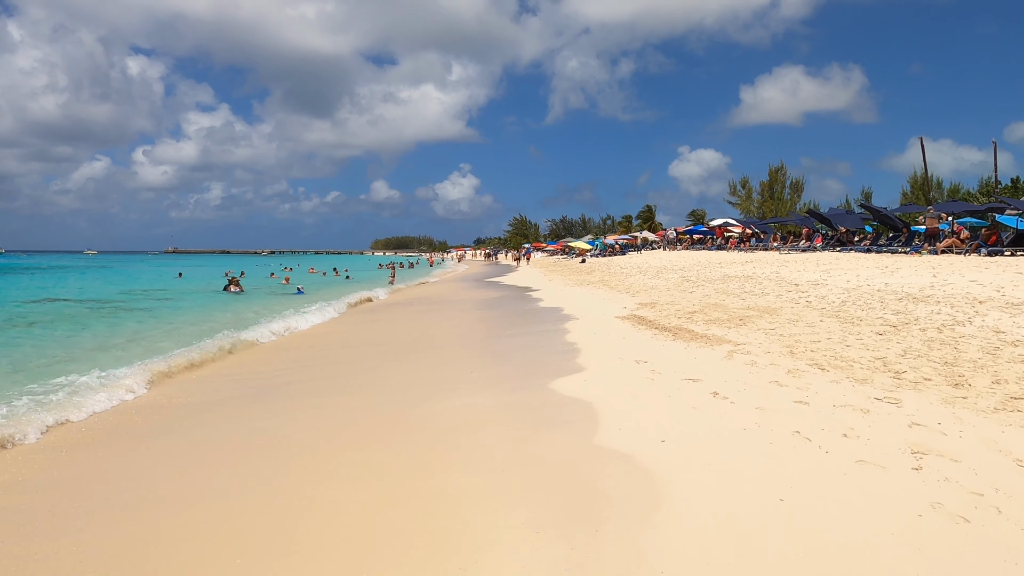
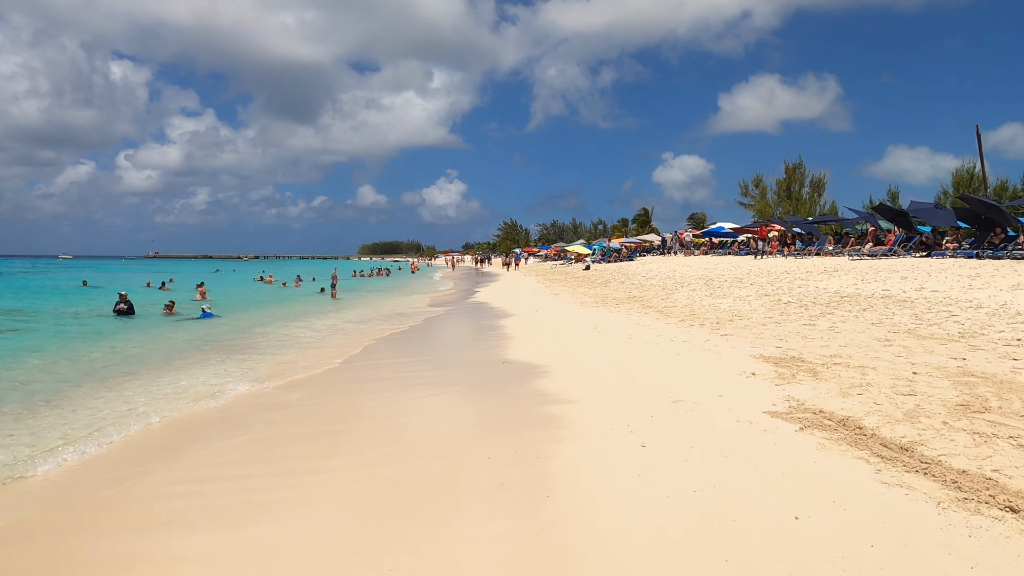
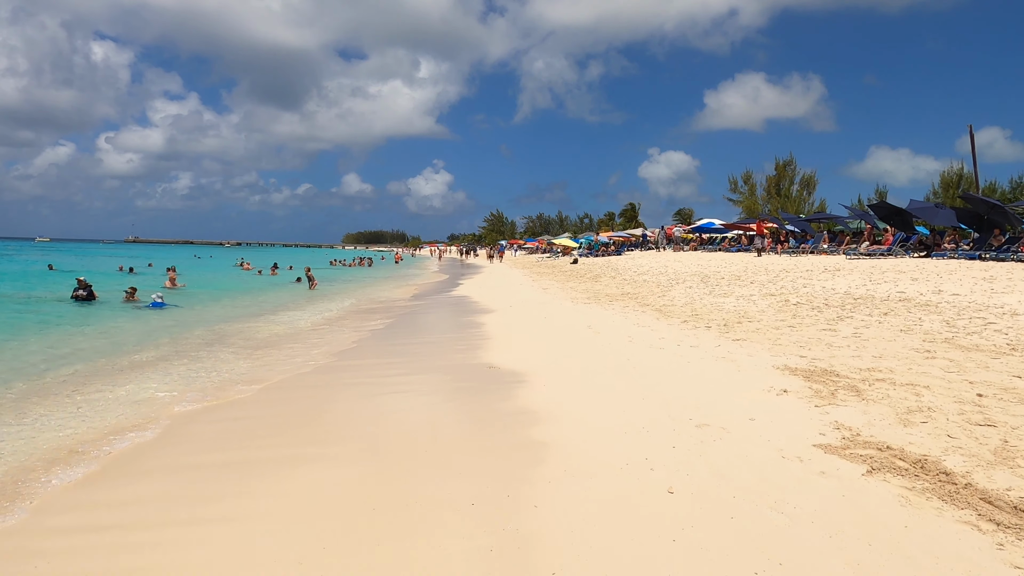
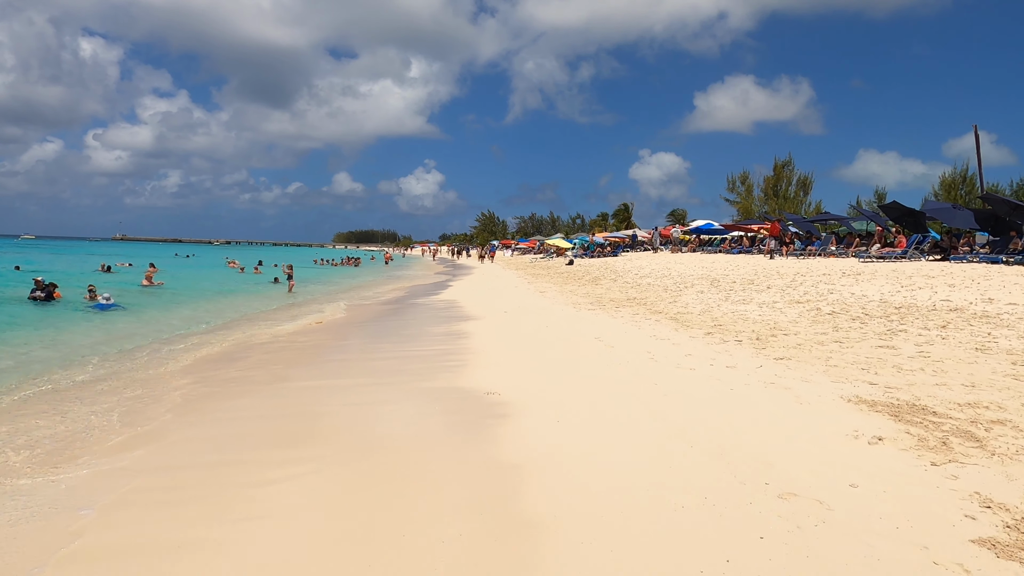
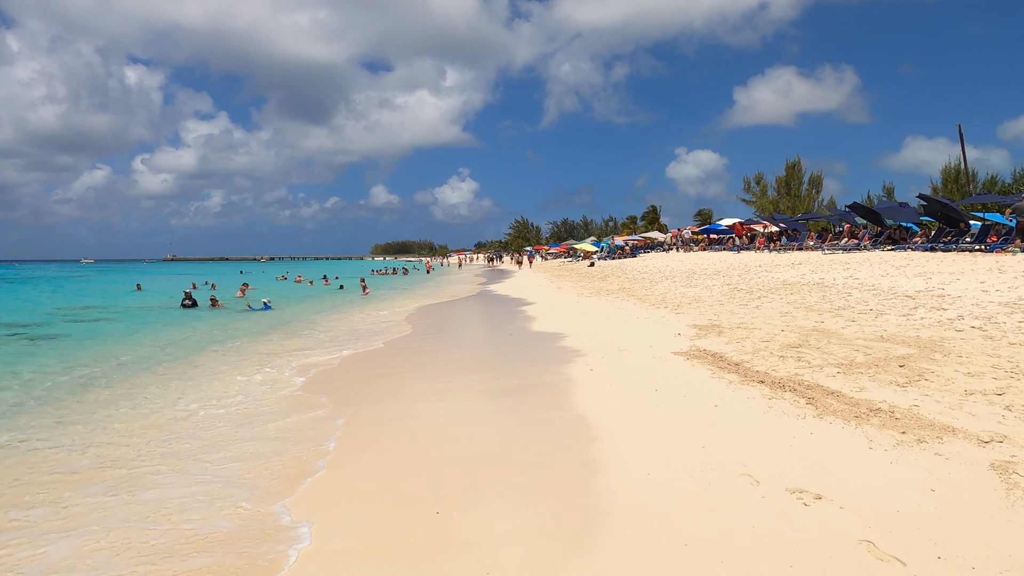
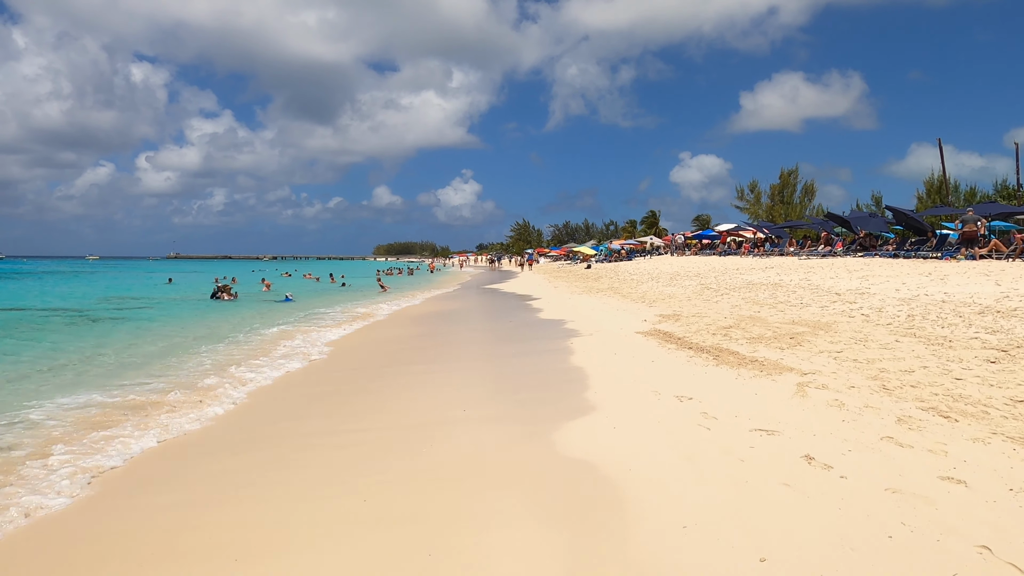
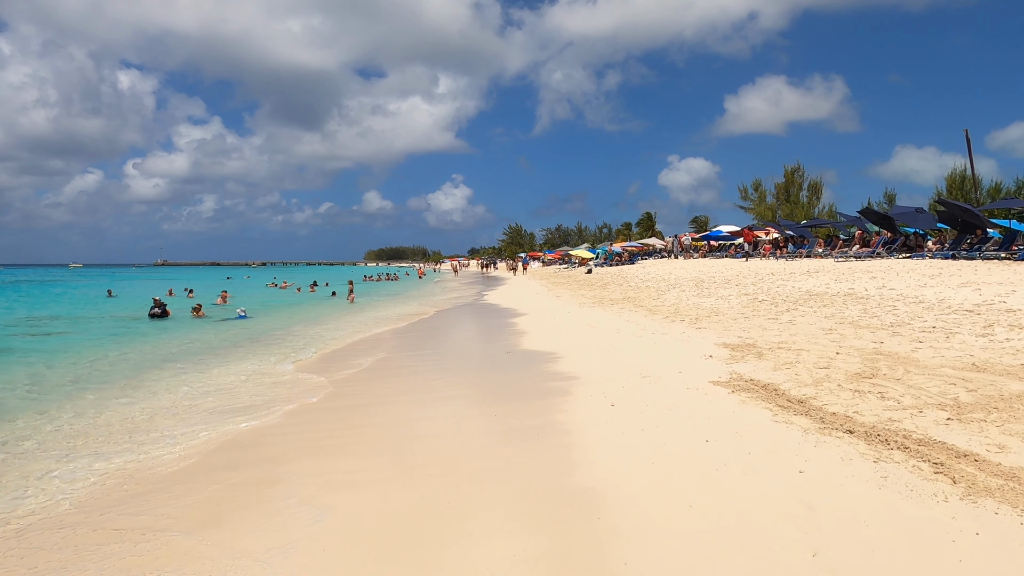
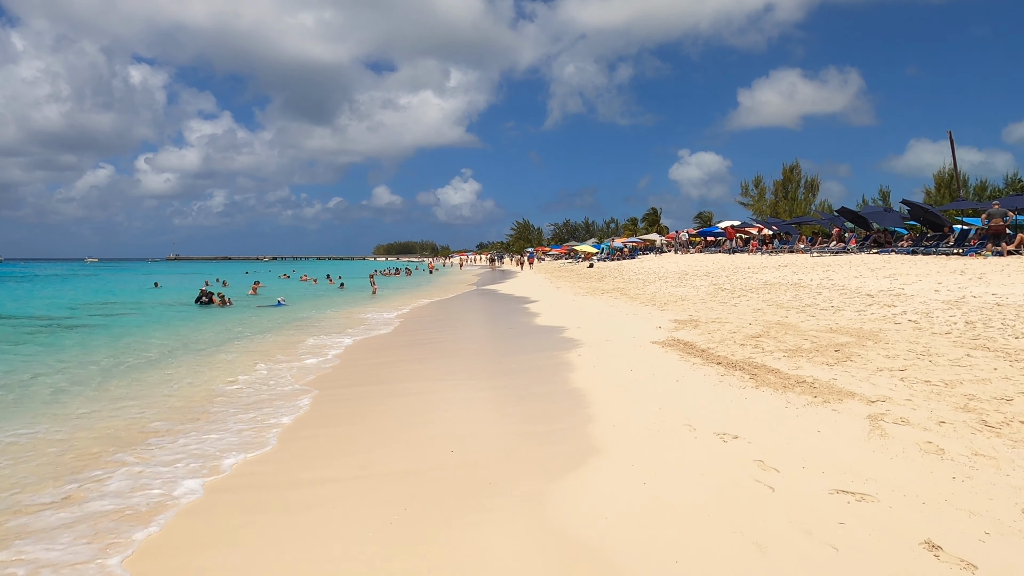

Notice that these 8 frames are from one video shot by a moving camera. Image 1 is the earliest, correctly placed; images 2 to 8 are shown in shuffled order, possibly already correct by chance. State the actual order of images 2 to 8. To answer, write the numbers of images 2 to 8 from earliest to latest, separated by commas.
6, 8, 5, 7, 2, 3, 4
